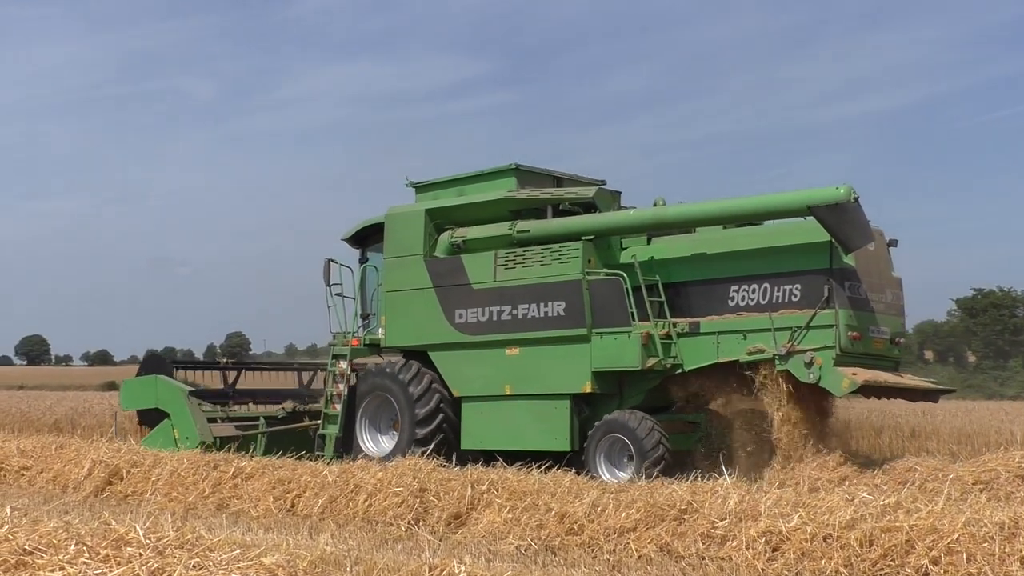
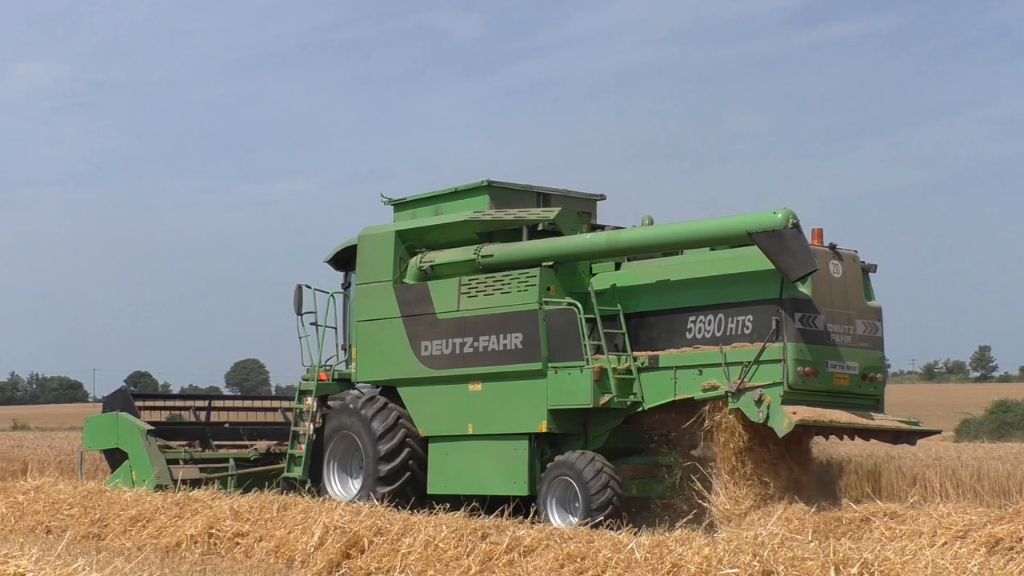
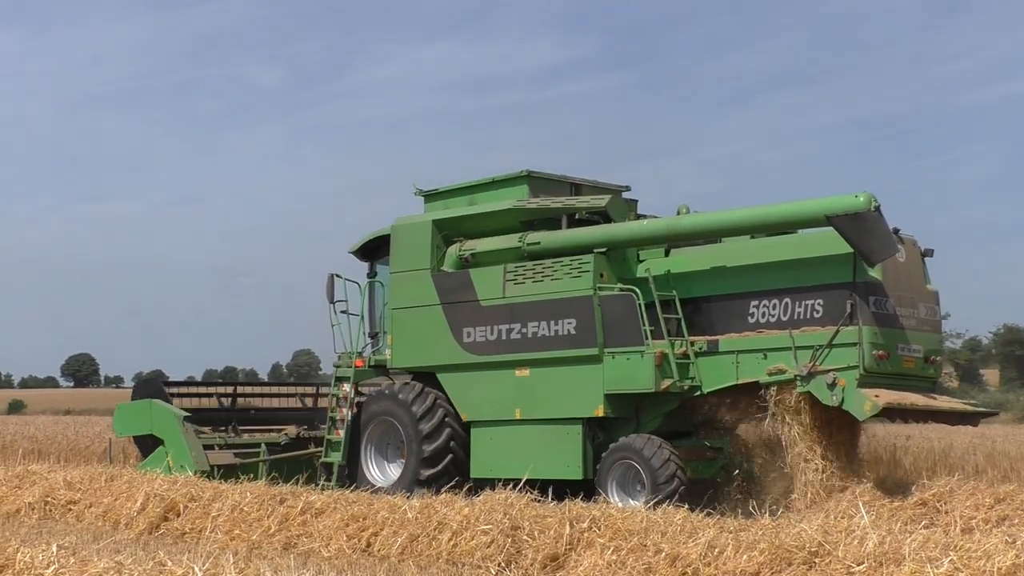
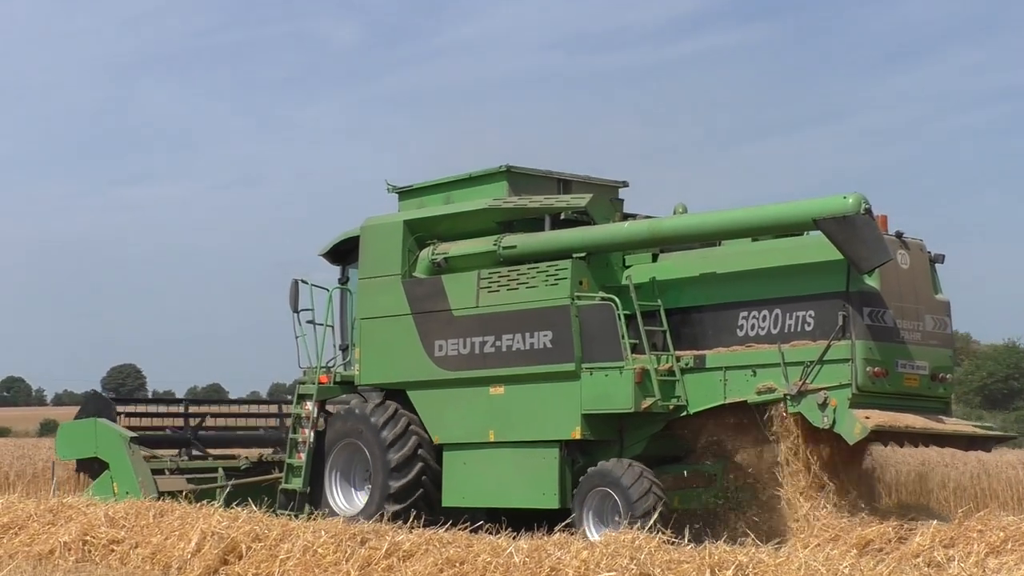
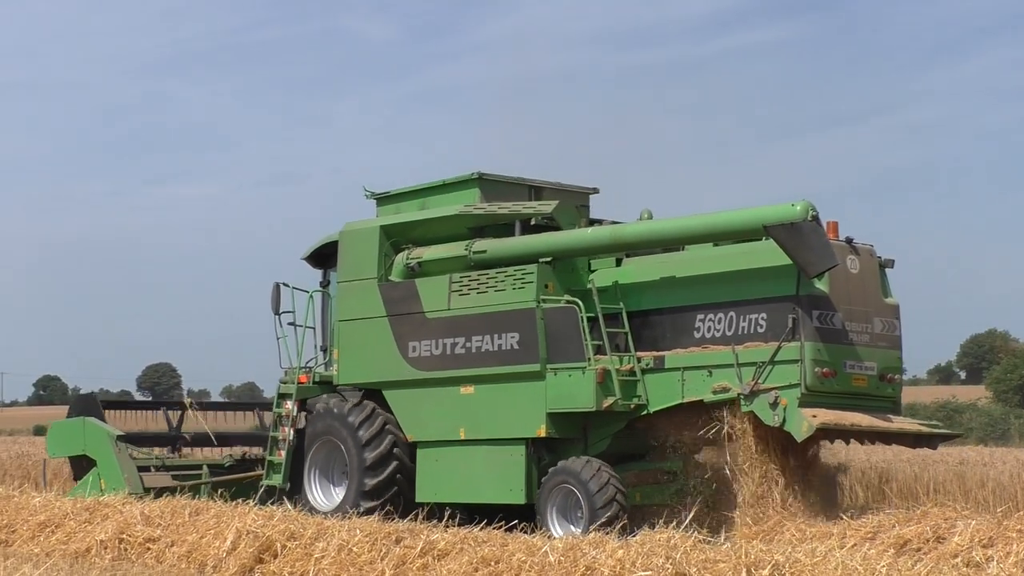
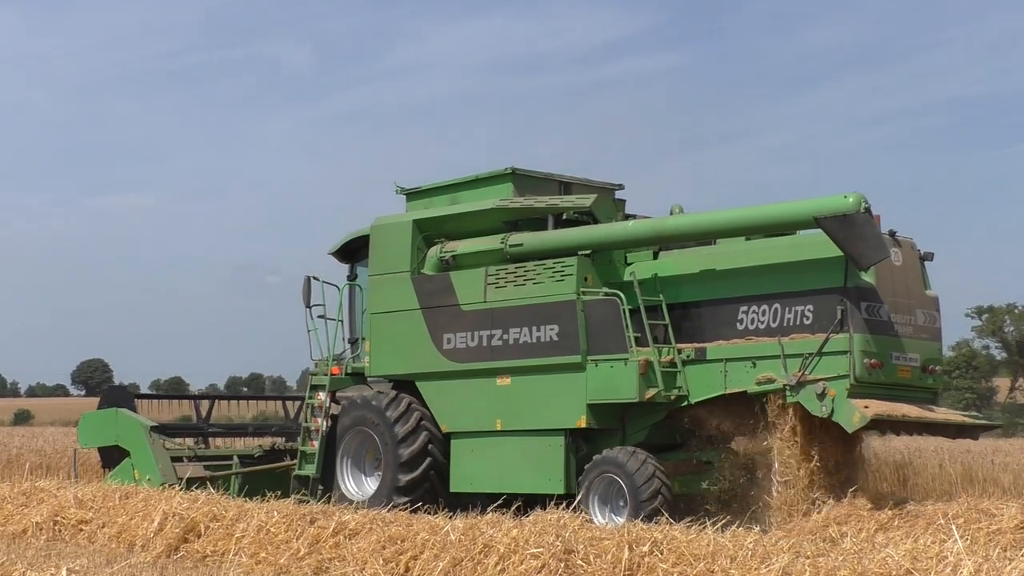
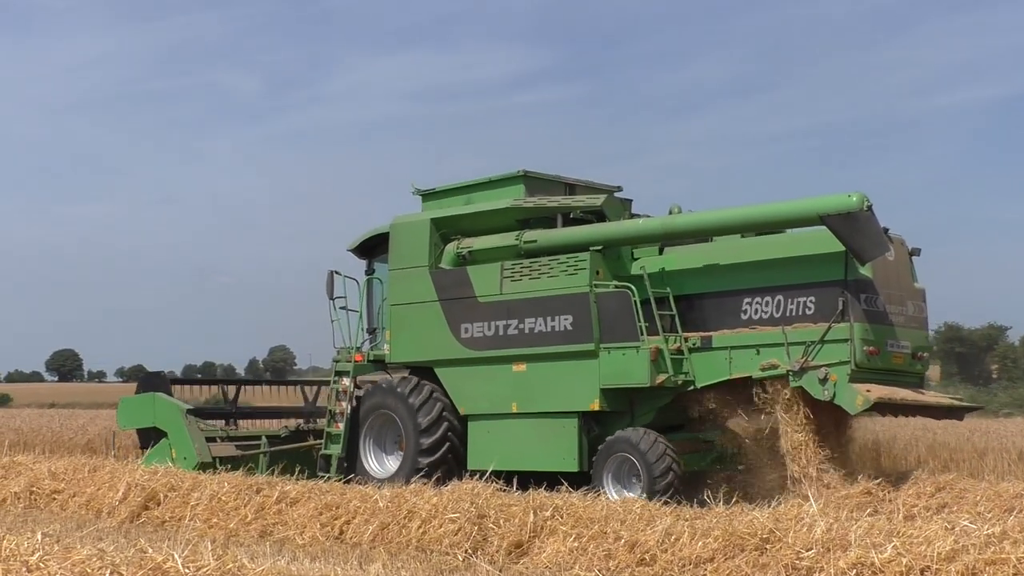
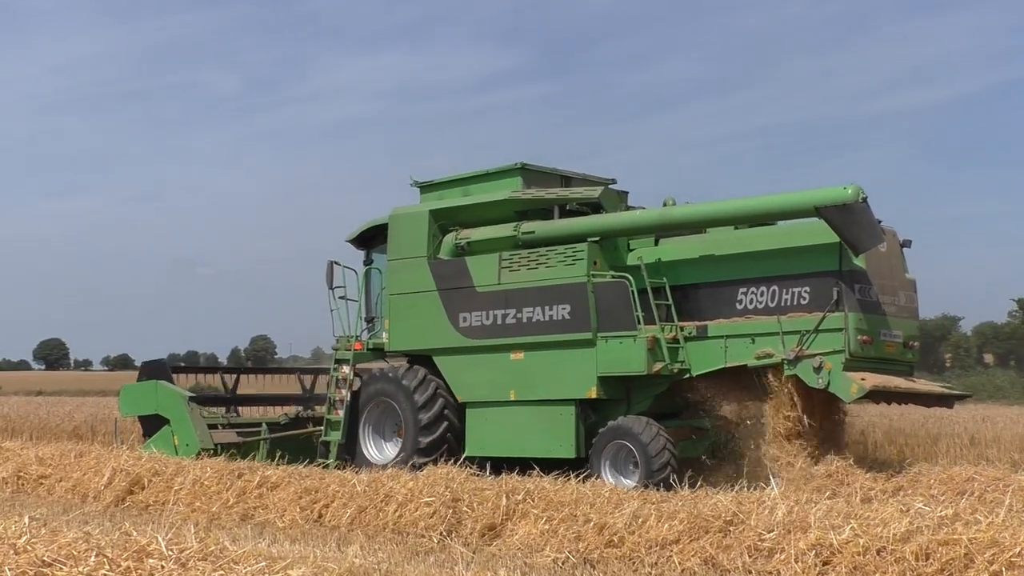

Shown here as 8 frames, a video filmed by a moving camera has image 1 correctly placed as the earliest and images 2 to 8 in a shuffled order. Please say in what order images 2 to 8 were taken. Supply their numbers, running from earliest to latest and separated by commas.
8, 7, 3, 6, 4, 5, 2
